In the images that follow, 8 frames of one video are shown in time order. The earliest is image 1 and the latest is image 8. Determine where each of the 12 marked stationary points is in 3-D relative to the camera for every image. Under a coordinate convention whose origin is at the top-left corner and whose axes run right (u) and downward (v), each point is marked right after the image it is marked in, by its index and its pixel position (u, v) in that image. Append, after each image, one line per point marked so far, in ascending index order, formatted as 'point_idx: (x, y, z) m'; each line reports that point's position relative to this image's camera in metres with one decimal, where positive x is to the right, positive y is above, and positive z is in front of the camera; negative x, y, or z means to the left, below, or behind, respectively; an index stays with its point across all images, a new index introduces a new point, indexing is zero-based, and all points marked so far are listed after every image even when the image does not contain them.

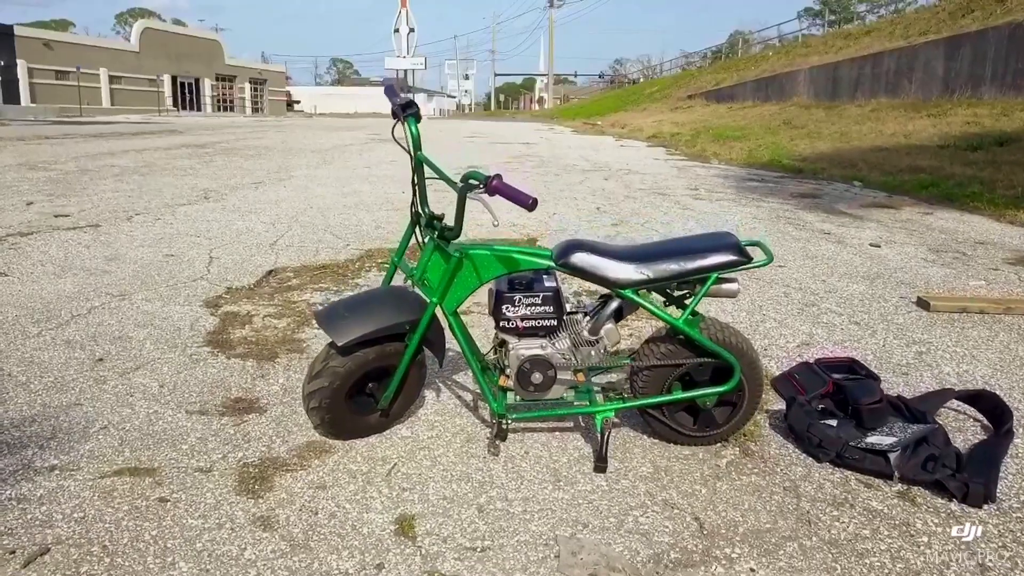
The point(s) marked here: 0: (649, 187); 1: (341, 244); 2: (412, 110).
0: (+0.9, +0.7, +7.4) m
1: (-0.6, +0.2, +4.2) m
2: (-0.2, +0.3, +1.7) m
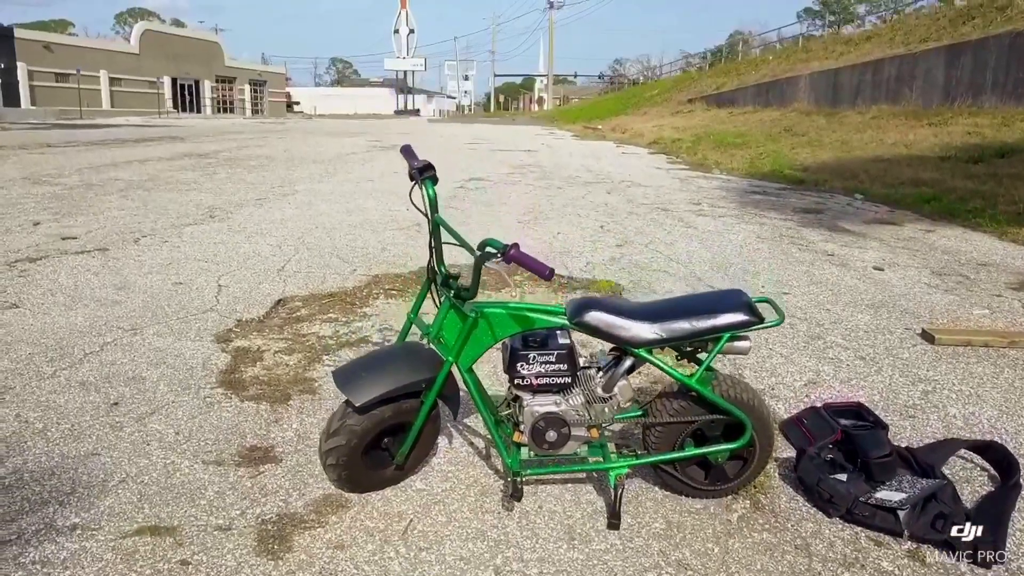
0: (+0.9, +0.6, +7.5) m
1: (-0.6, +0.1, +4.3) m
2: (-0.1, +0.2, +1.8) m
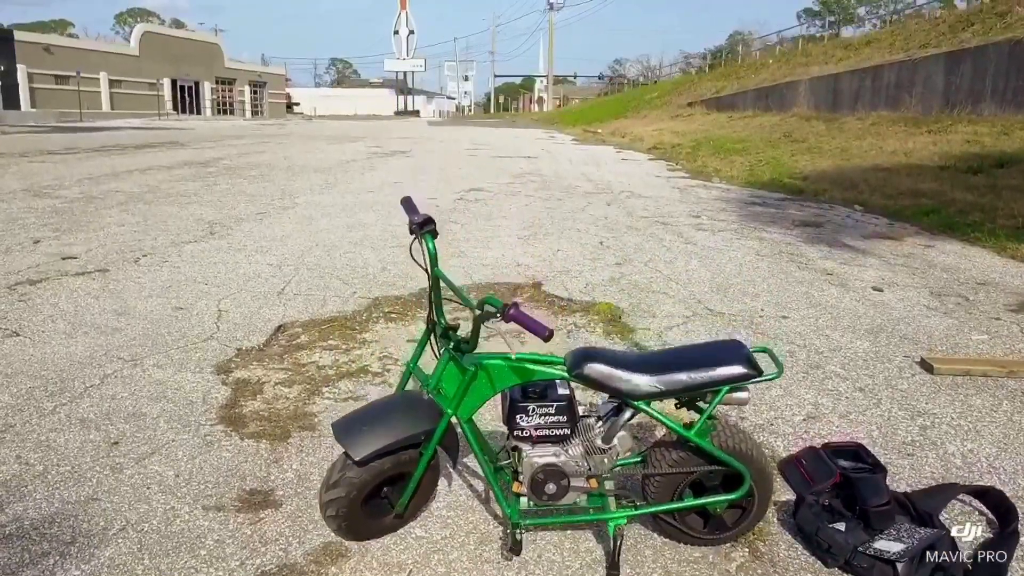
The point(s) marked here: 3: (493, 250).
0: (+0.9, +0.5, +7.5) m
1: (-0.6, 0.0, +4.3) m
2: (-0.1, +0.1, +1.8) m
3: (-0.1, +0.2, +5.5) m
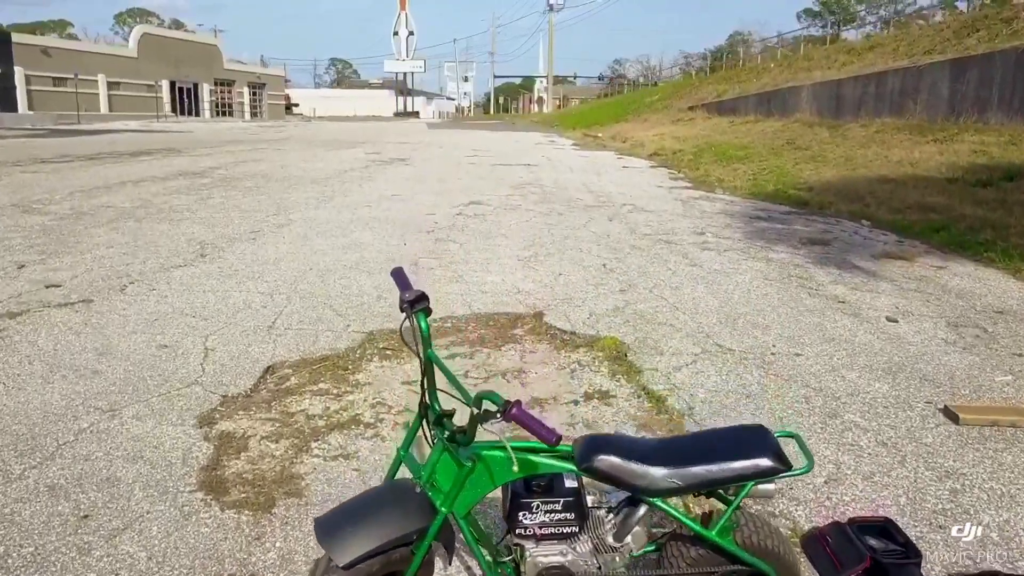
0: (+0.9, +0.4, +7.3) m
1: (-0.6, -0.1, +4.1) m
2: (-0.1, 0.0, +1.6) m
3: (-0.1, +0.1, +5.3) m
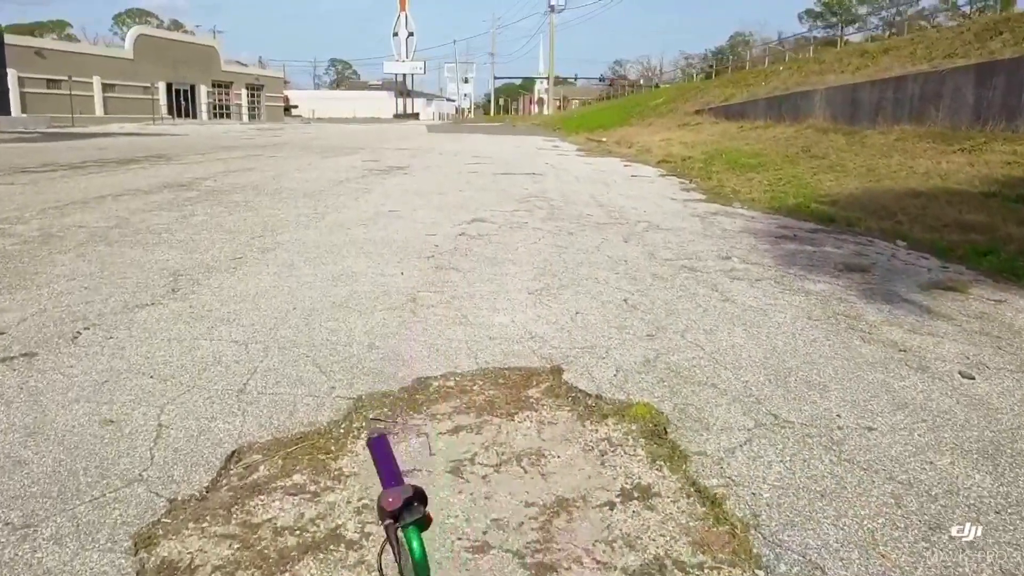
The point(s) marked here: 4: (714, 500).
0: (+1.0, +0.2, +6.7) m
1: (-0.6, -0.3, +3.5) m
2: (-0.1, -0.2, +1.0) m
3: (0.0, -0.1, +4.7) m
4: (+0.5, -0.5, +2.6) m
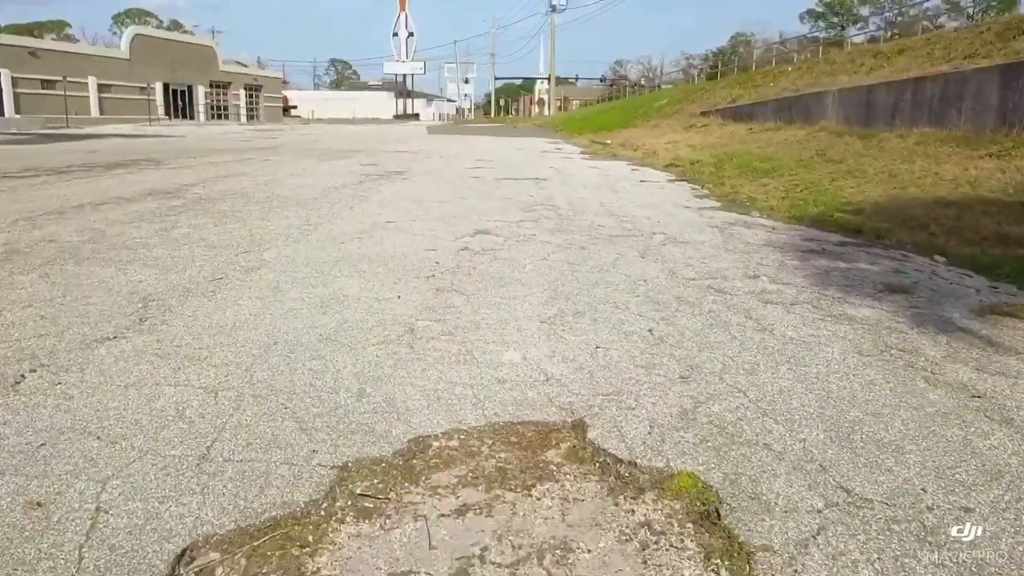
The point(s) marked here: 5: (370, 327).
0: (+1.0, +0.1, +6.1) m
1: (-0.5, -0.4, +2.9) m
2: (0.0, -0.3, +0.4) m
3: (0.0, -0.2, +4.2) m
4: (+0.5, -0.6, +2.0) m
5: (-0.6, -0.2, +4.4) m
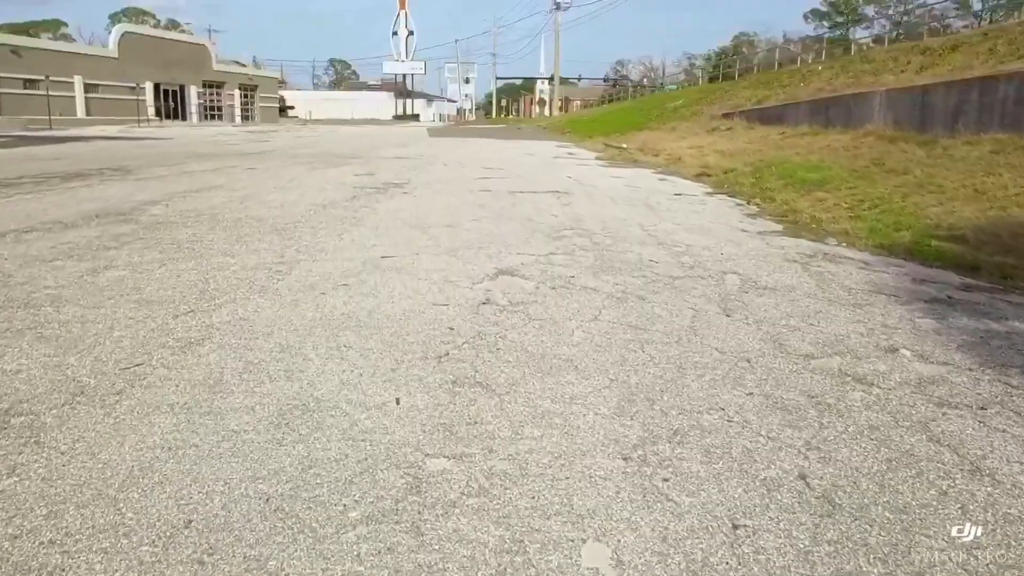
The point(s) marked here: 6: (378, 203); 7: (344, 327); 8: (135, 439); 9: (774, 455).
0: (+1.2, -0.2, +4.4) m
1: (-0.4, -0.7, +1.2) m
2: (+0.1, -0.6, -1.3) m
3: (+0.2, -0.5, +2.5) m
4: (+0.7, -0.9, +0.3) m
5: (-0.4, -0.5, +2.7) m
6: (-1.2, +0.7, +9.8) m
7: (-0.7, -0.2, +4.4) m
8: (-1.0, -0.4, +2.9) m
9: (+0.7, -0.4, +2.9) m
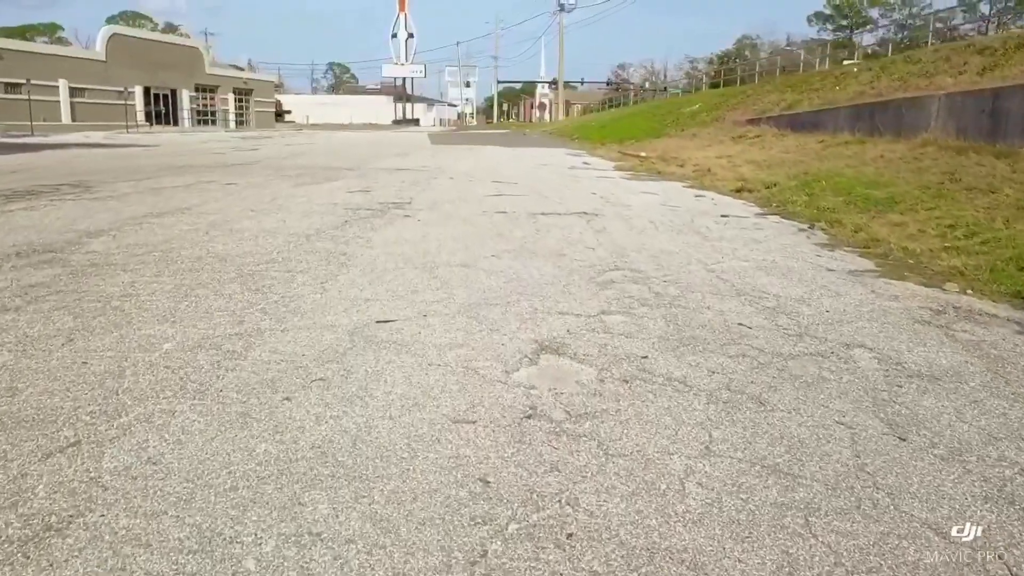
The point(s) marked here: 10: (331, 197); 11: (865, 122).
0: (+1.4, -0.5, +2.7) m
1: (-0.2, -1.0, -0.5) m
2: (+0.3, -0.9, -3.0) m
3: (+0.3, -0.8, +0.7) m
4: (+0.9, -1.2, -1.4) m
5: (-0.2, -0.8, +1.0) m
6: (-1.0, +0.4, +8.1) m
7: (-0.5, -0.5, +2.7) m
8: (-0.8, -0.7, +1.2) m
9: (+0.9, -0.8, +1.2) m
10: (-1.7, +0.9, +10.7) m
11: (+5.1, +2.4, +16.0) m
